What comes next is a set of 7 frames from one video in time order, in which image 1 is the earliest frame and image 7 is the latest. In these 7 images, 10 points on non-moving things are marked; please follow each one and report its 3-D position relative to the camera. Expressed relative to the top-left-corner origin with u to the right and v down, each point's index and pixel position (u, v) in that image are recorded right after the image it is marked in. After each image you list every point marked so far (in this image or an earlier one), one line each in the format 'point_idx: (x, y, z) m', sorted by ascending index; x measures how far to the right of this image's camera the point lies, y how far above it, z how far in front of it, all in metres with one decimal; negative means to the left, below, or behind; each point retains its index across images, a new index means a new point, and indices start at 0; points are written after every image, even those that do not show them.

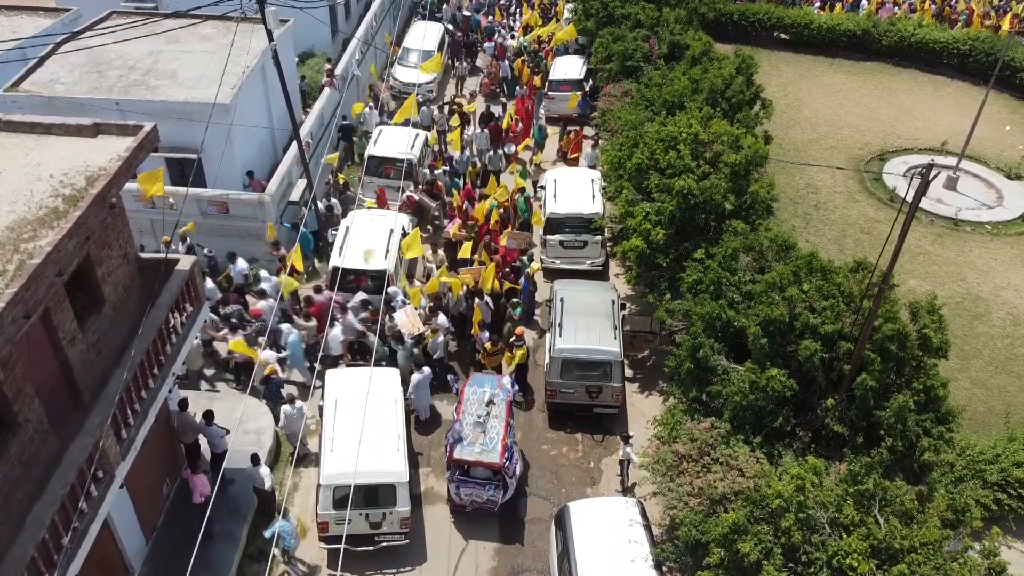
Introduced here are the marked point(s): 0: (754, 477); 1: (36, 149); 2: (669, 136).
0: (+2.9, -2.3, +11.0) m
1: (-5.3, +1.6, +10.3) m
2: (+2.8, +2.7, +16.5) m
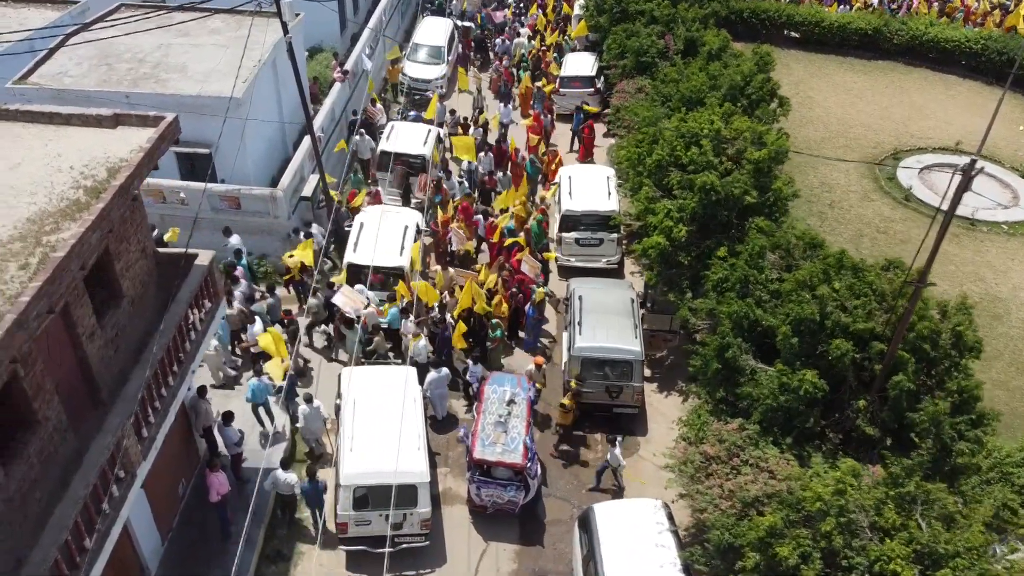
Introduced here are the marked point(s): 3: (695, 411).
0: (+3.2, -2.2, +10.8) m
1: (-5.0, +1.6, +10.0) m
2: (+3.2, +2.7, +16.2) m
3: (+2.5, -1.7, +12.7) m
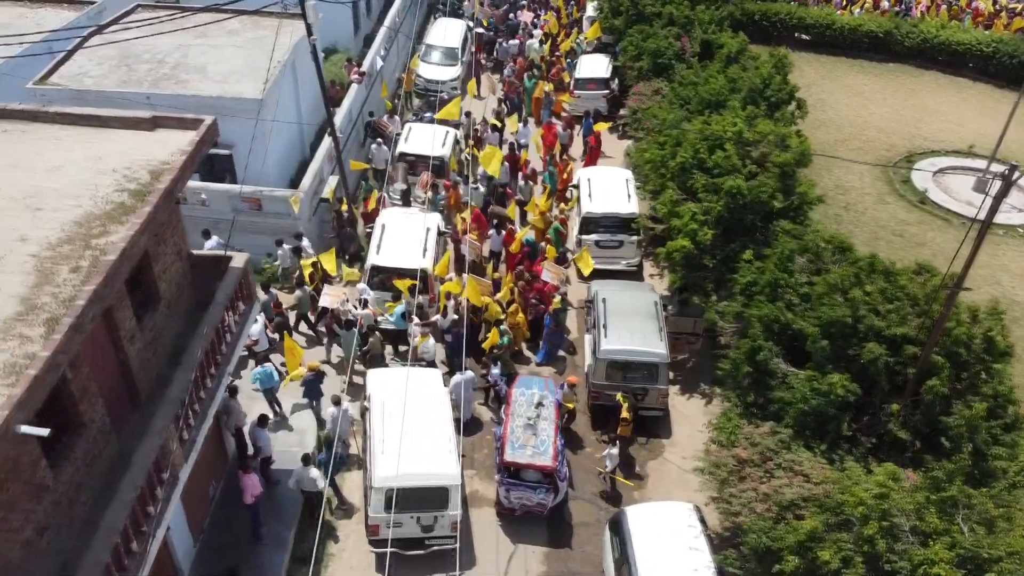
0: (+3.7, -2.3, +10.8) m
1: (-4.6, +1.6, +10.1) m
2: (+3.6, +2.7, +16.2) m
3: (+2.9, -1.7, +12.7) m
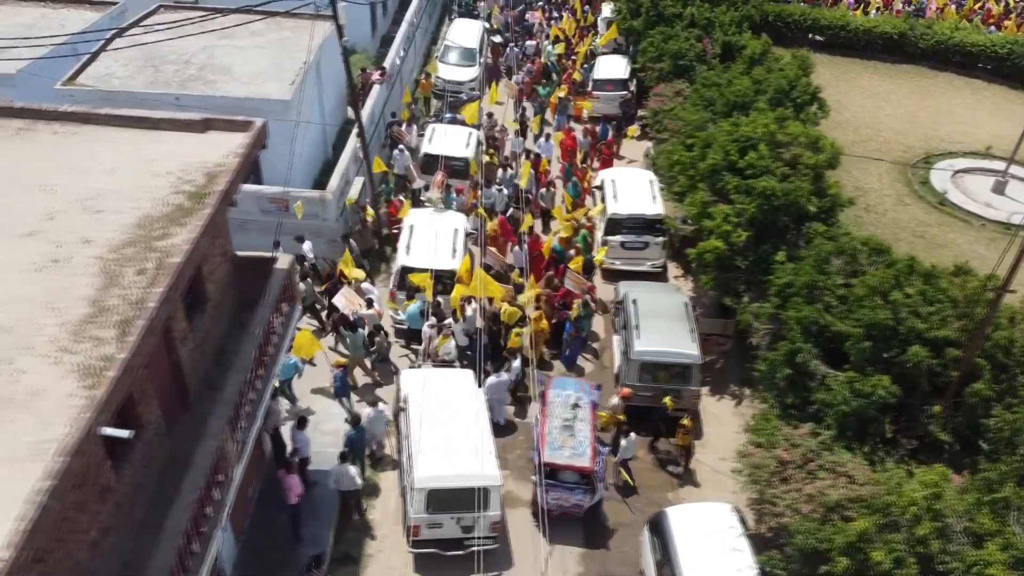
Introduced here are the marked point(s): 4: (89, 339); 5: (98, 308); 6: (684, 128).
0: (+4.2, -2.3, +10.8) m
1: (-4.0, +1.6, +10.1) m
2: (+4.1, +2.7, +16.3) m
3: (+3.5, -1.8, +12.8) m
4: (-3.3, -0.4, +7.2) m
5: (-3.4, -0.2, +7.5) m
6: (+3.6, +3.4, +19.5) m
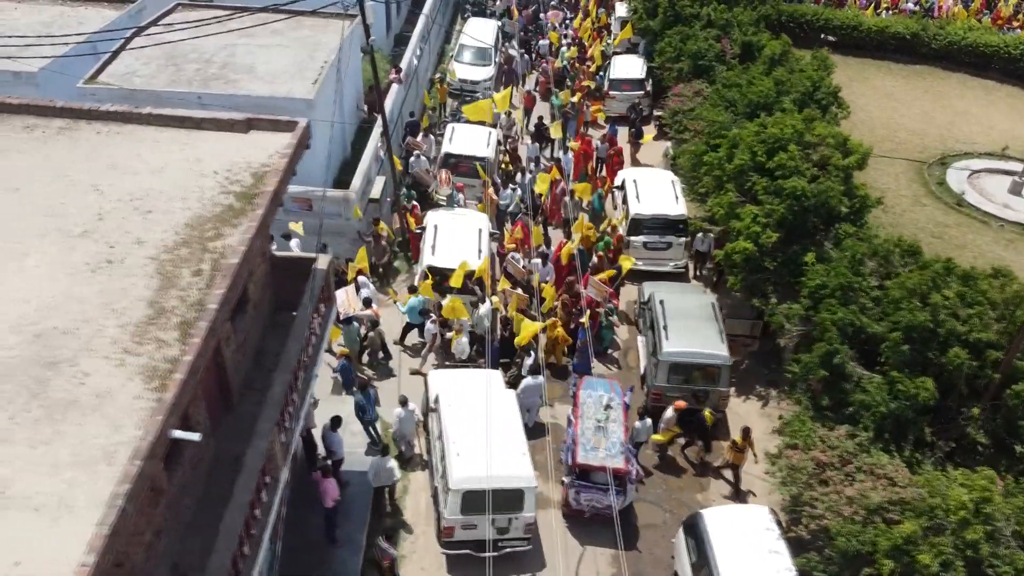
0: (+4.7, -2.3, +10.8) m
1: (-3.5, +1.6, +10.0) m
2: (+4.6, +2.7, +16.3) m
3: (+4.0, -1.8, +12.7) m
4: (-2.8, -0.4, +7.1) m
5: (-2.9, -0.2, +7.5) m
6: (+4.1, +3.4, +19.5) m
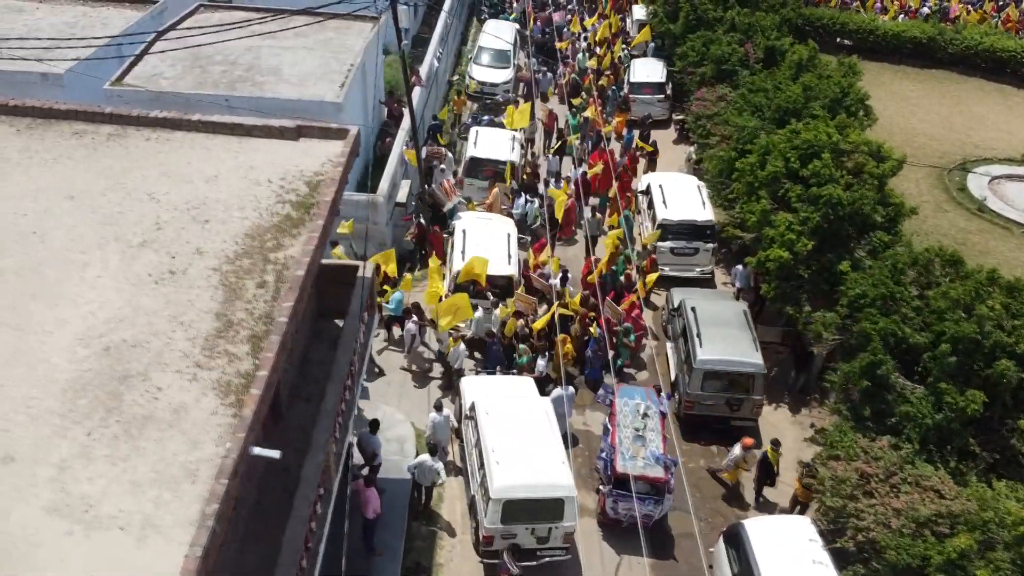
0: (+5.2, -2.5, +10.8) m
1: (-2.9, +1.5, +10.0) m
2: (+5.2, +2.5, +16.2) m
3: (+4.5, -1.9, +12.7) m
4: (-2.2, -0.5, +7.1) m
5: (-2.3, -0.3, +7.4) m
6: (+4.7, +3.3, +19.4) m
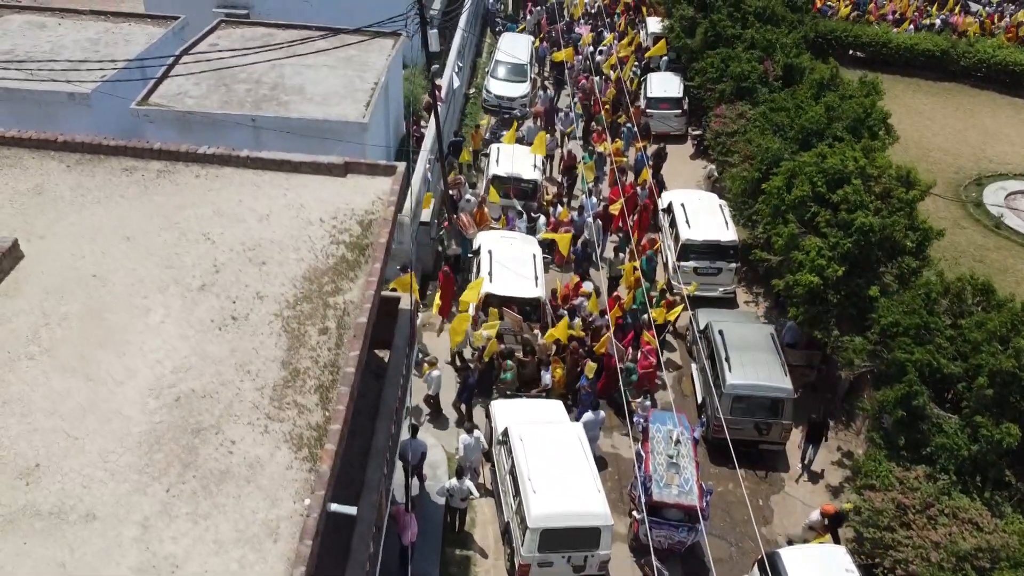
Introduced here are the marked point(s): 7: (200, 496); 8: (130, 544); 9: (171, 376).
0: (+5.8, -2.9, +10.9) m
1: (-2.4, +1.1, +10.0) m
2: (+5.7, +2.1, +16.3) m
3: (+5.0, -2.3, +12.8) m
4: (-1.7, -0.9, +7.1) m
5: (-1.8, -0.7, +7.5) m
6: (+5.2, +2.8, +19.5) m
7: (-2.2, -1.4, +6.4) m
8: (-2.5, -1.7, +6.0) m
9: (-2.7, -0.7, +7.3) m
